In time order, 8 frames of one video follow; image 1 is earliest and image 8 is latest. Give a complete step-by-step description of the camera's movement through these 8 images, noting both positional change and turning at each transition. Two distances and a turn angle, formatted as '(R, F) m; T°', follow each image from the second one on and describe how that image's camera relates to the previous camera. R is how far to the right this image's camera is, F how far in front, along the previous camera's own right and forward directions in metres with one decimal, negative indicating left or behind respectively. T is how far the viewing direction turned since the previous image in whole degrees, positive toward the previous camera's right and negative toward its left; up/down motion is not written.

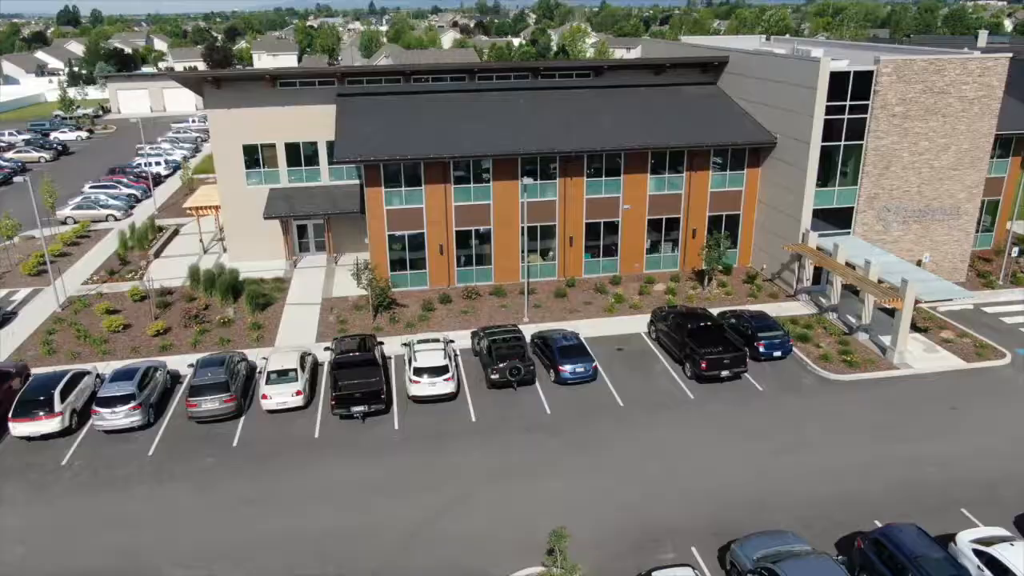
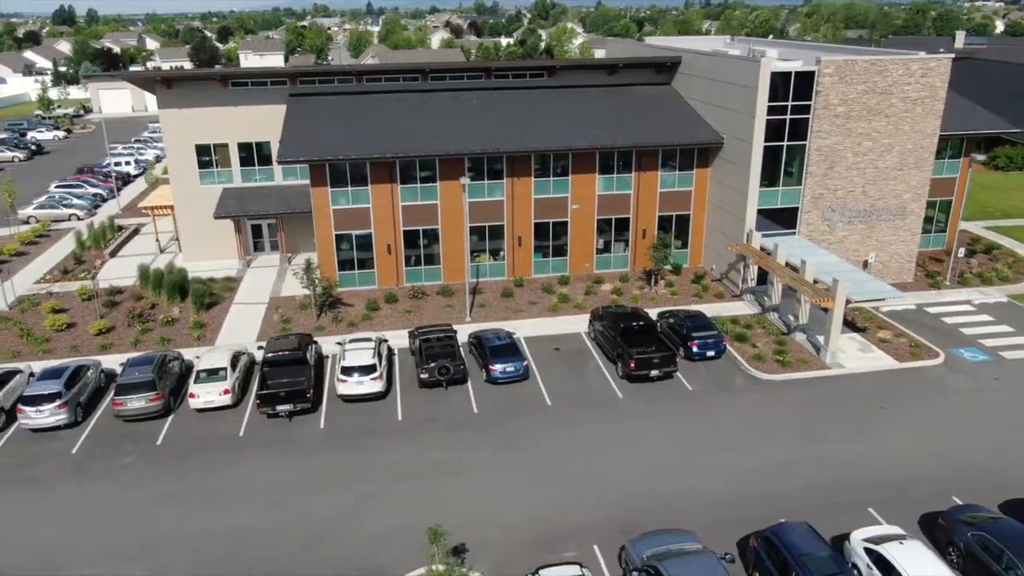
(+2.2, -0.1) m; 0°
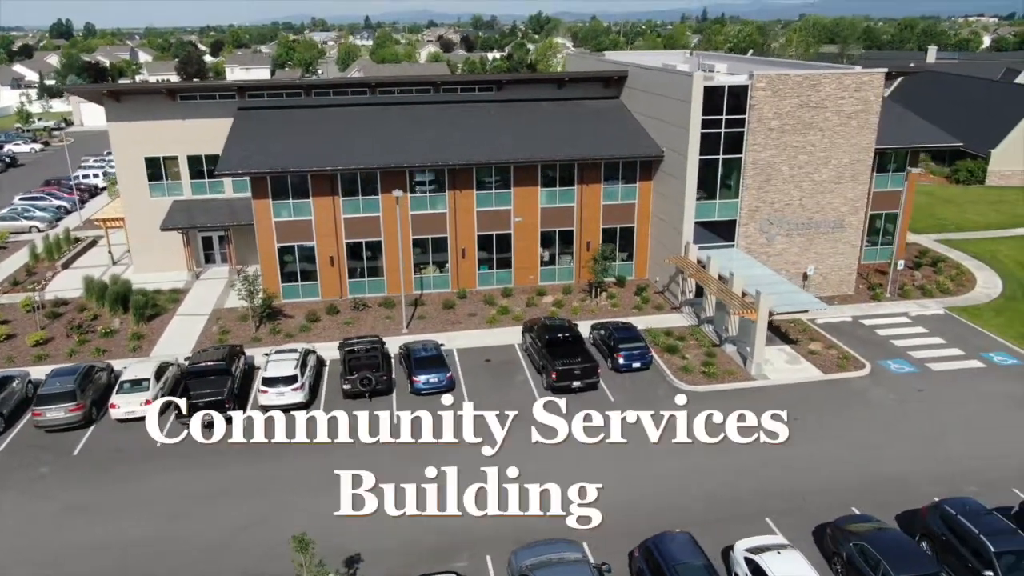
(+2.4, -0.2) m; 0°
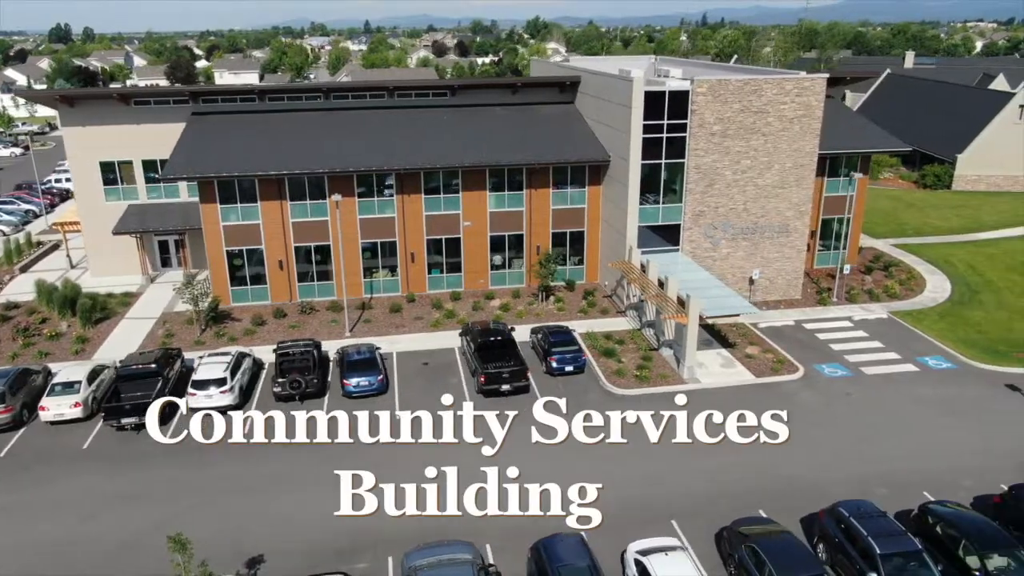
(+2.3, -0.2) m; 0°
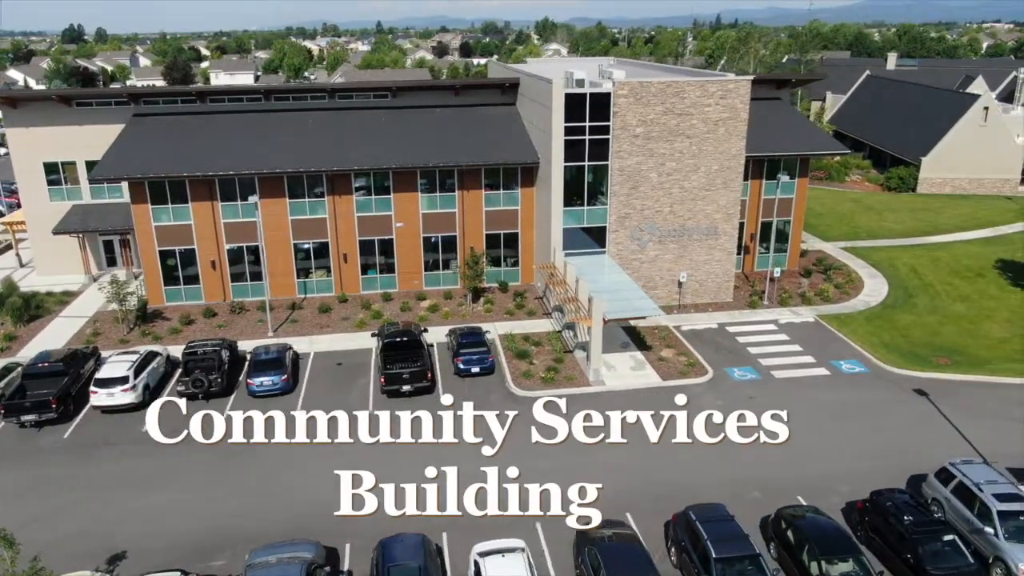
(+3.6, -0.1) m; -1°
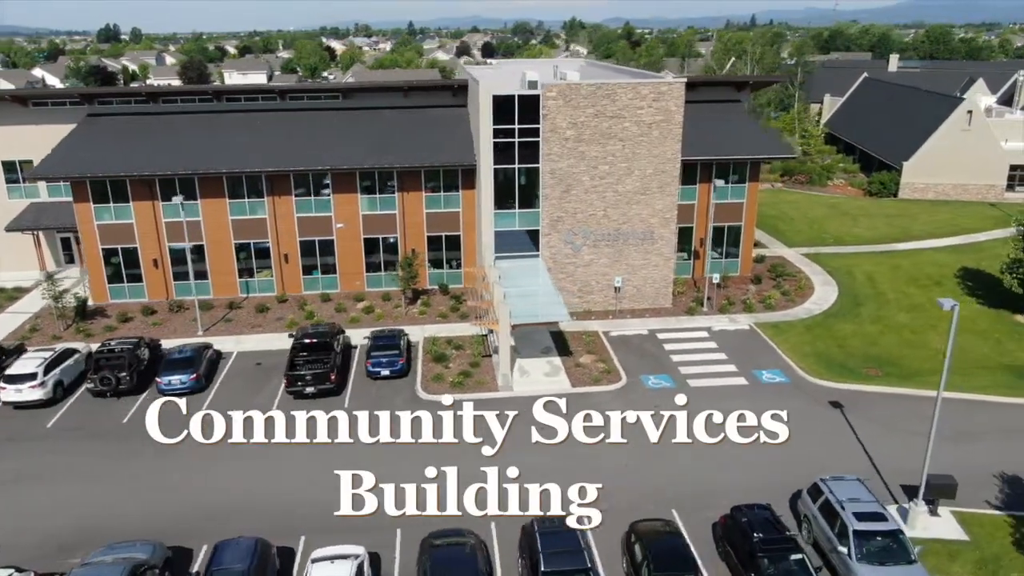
(+4.1, +0.3) m; -2°
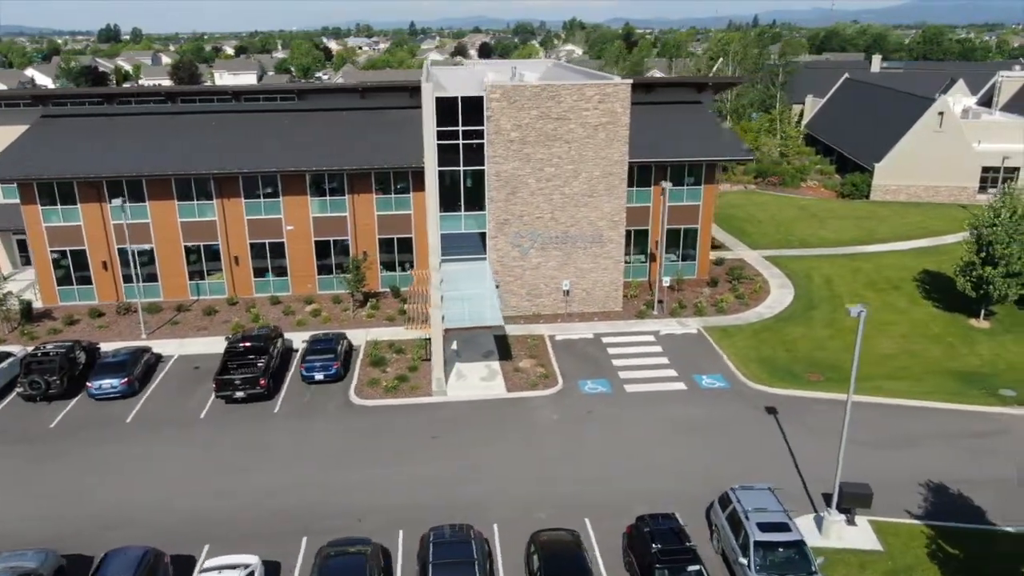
(+2.3, +0.3) m; 0°
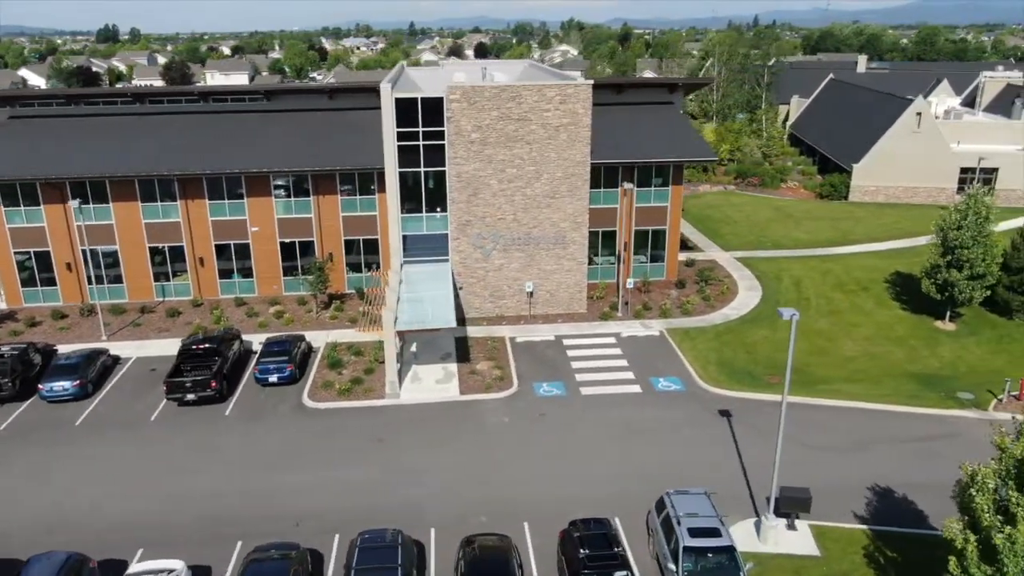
(+1.6, +0.1) m; 0°
